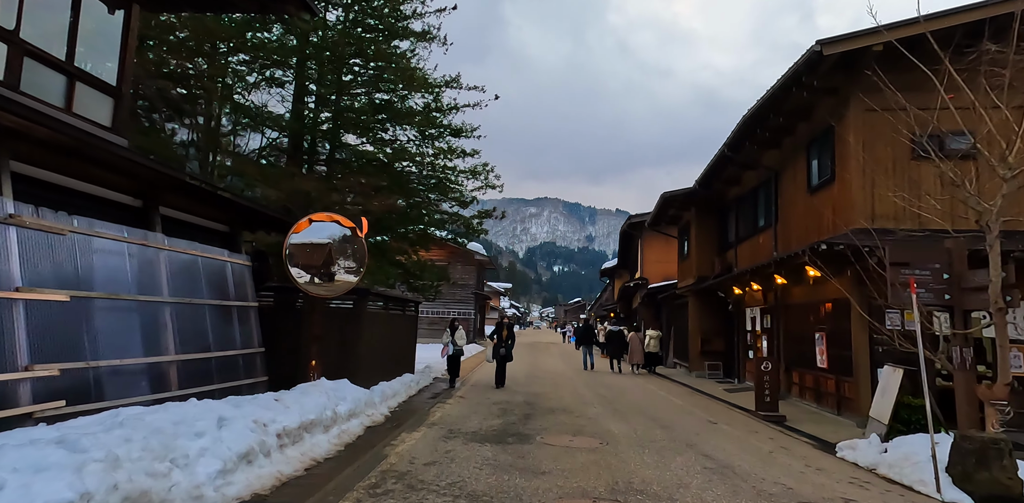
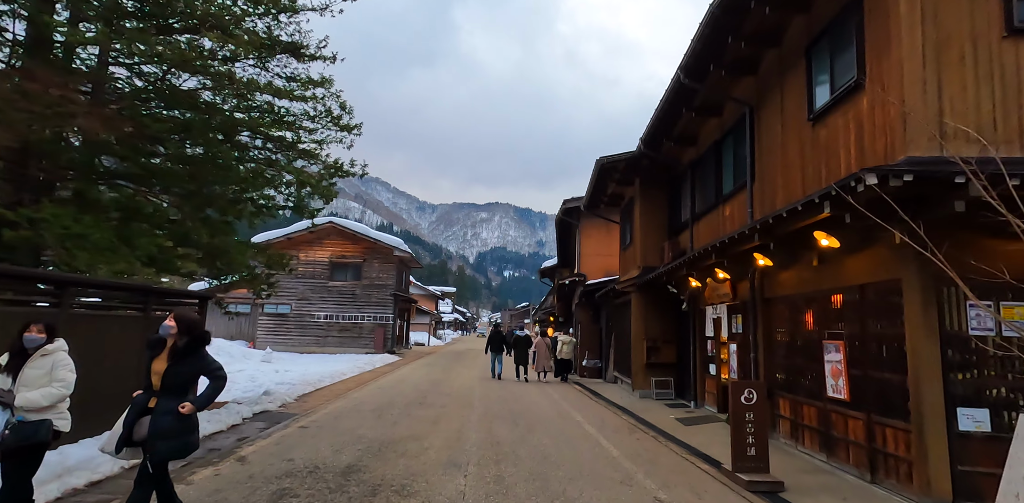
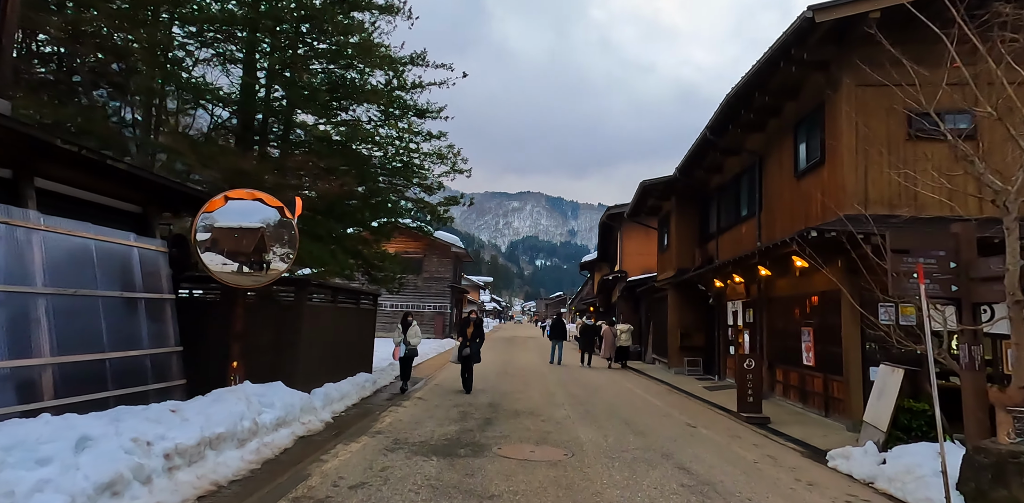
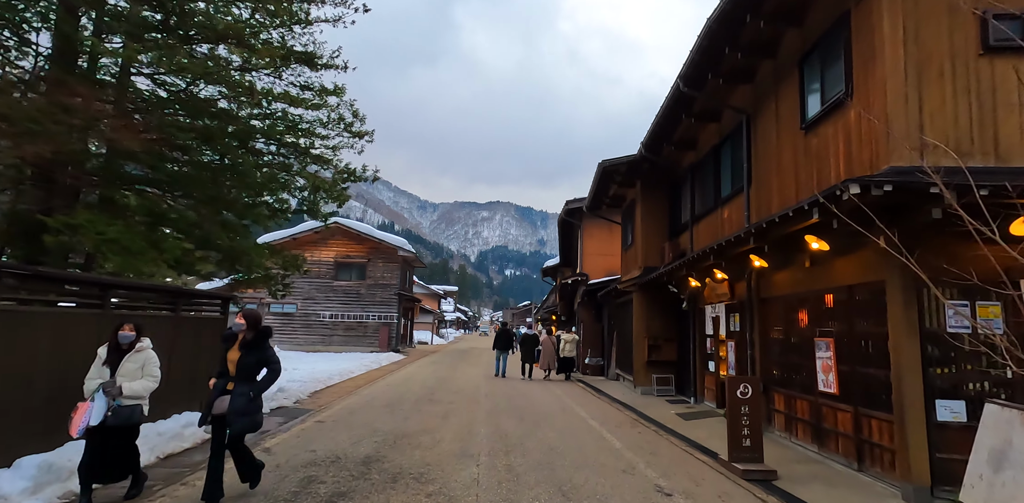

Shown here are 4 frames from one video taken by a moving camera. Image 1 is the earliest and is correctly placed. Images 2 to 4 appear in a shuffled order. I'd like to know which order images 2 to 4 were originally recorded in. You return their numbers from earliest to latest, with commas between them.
3, 4, 2
